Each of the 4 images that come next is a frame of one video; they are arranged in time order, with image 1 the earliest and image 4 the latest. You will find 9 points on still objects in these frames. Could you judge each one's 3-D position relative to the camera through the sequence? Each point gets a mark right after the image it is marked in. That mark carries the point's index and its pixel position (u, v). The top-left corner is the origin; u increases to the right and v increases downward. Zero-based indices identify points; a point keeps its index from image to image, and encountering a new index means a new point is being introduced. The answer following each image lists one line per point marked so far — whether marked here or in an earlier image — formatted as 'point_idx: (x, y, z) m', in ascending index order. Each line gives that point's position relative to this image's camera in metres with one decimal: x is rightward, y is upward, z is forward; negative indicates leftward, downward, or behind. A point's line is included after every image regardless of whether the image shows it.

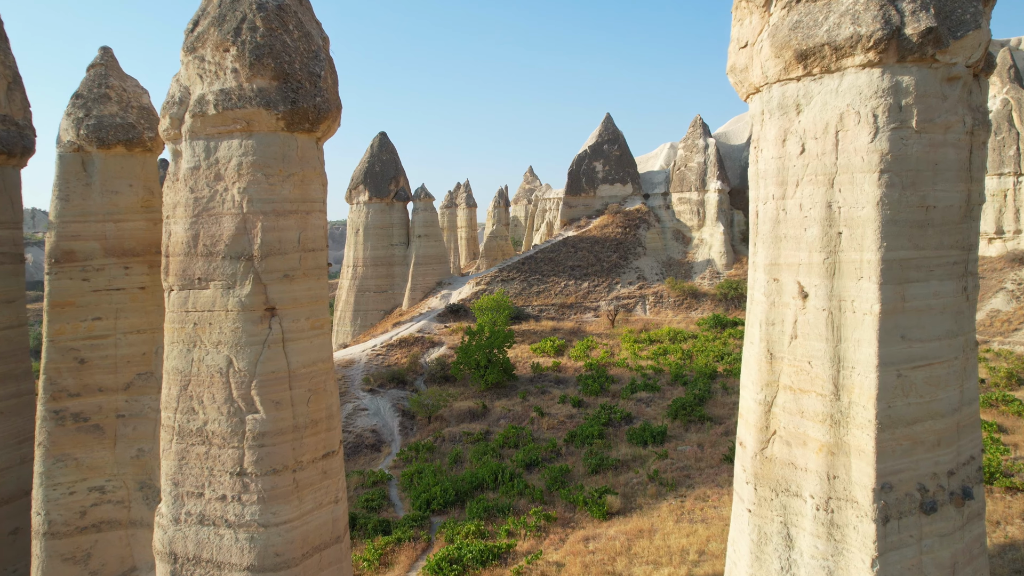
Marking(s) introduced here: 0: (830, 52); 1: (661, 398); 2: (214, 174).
0: (+1.7, +1.3, +2.9) m
1: (+3.2, -2.4, +11.7) m
2: (-2.3, +0.9, +4.2) m
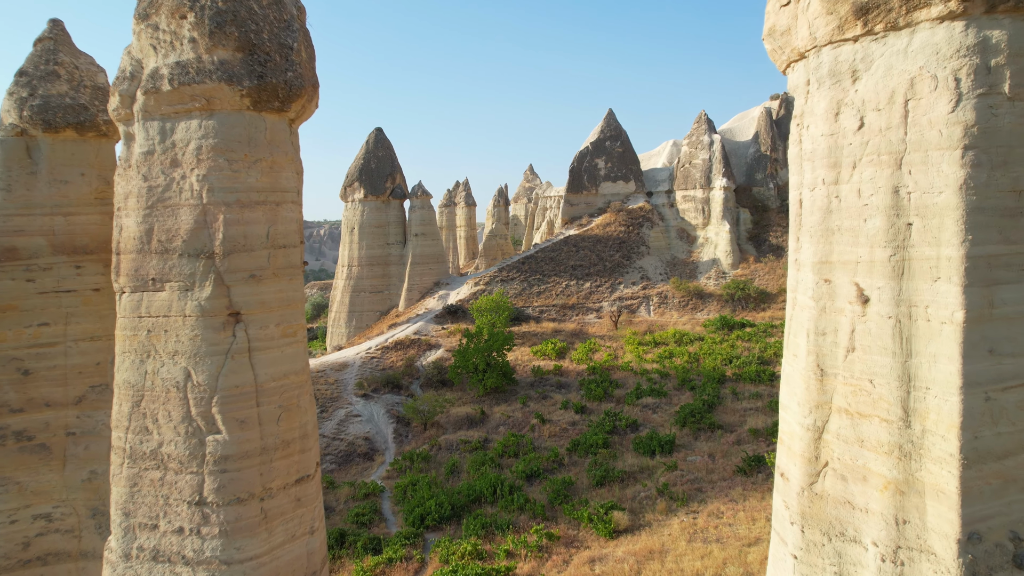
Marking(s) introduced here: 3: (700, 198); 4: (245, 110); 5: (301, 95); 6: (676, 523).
0: (+1.7, +1.2, +2.4) m
1: (+3.2, -2.4, +11.2) m
2: (-2.3, +0.8, +3.6) m
3: (+6.7, +3.2, +19.5) m
4: (-1.8, +1.2, +3.6) m
5: (-1.5, +1.3, +3.8) m
6: (+2.1, -3.0, +7.1) m
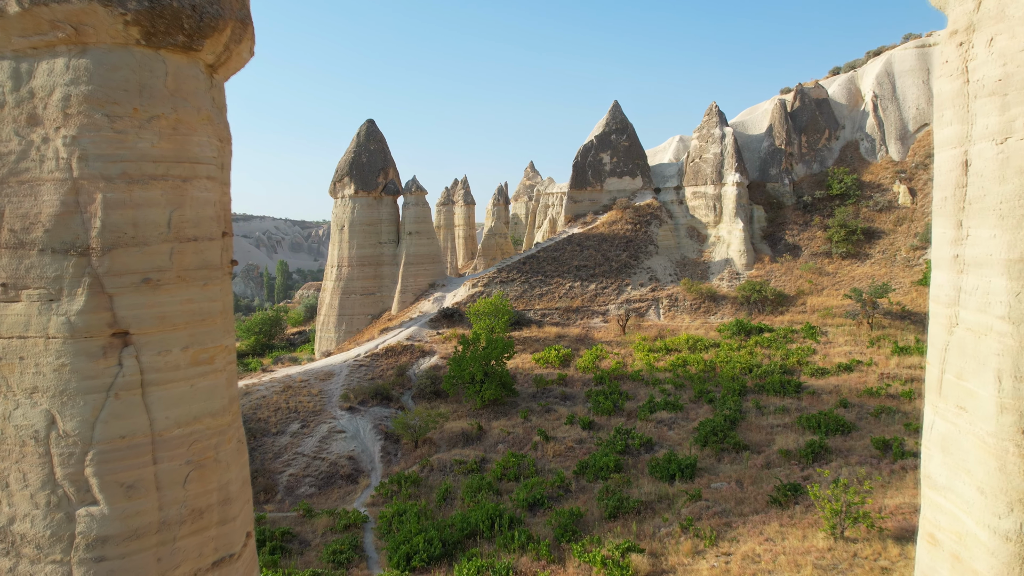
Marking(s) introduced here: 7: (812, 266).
0: (+1.7, +1.2, +1.3) m
1: (+3.2, -2.4, +10.1) m
2: (-2.3, +0.8, +2.6) m
3: (+6.7, +3.1, +18.4) m
4: (-1.8, +1.1, +2.5) m
5: (-1.5, +1.3, +2.7) m
6: (+2.1, -3.1, +6.0) m
7: (+9.1, +0.7, +16.7) m
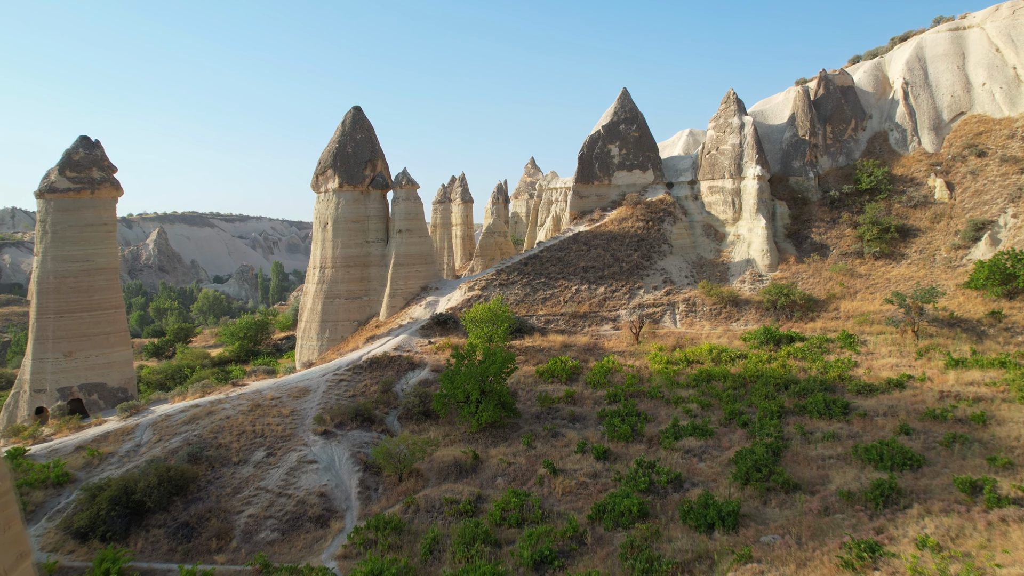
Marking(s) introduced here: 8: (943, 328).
0: (+1.7, +1.1, -0.2) m
1: (+3.2, -2.5, +8.6) m
2: (-2.2, +0.7, +1.0) m
3: (+6.7, +3.0, +16.9) m
4: (-1.7, +1.1, +1.0) m
5: (-1.4, +1.2, +1.2) m
6: (+2.1, -3.1, +4.5) m
7: (+9.1, +0.6, +15.2) m
8: (+9.5, -0.9, +12.1) m
